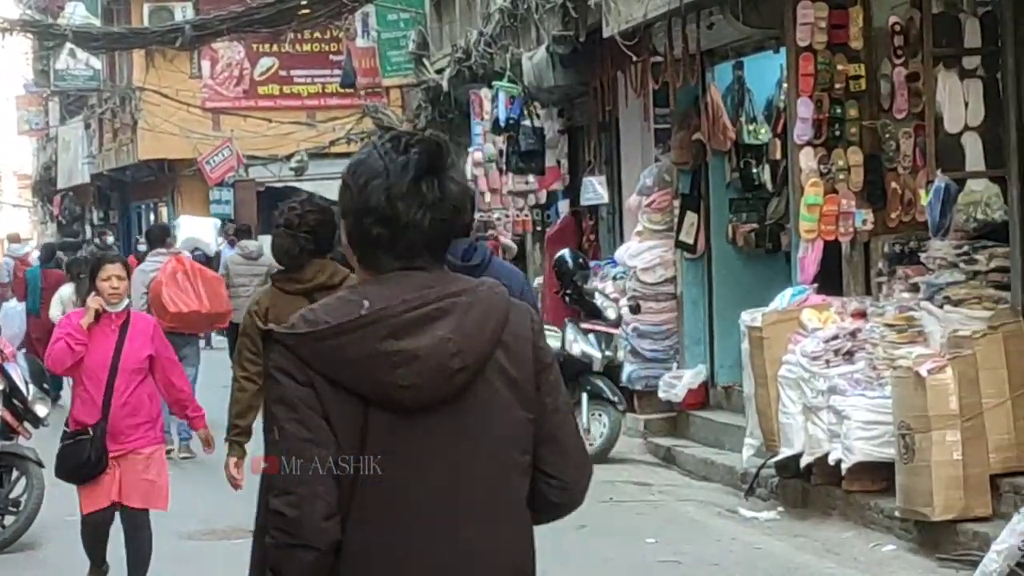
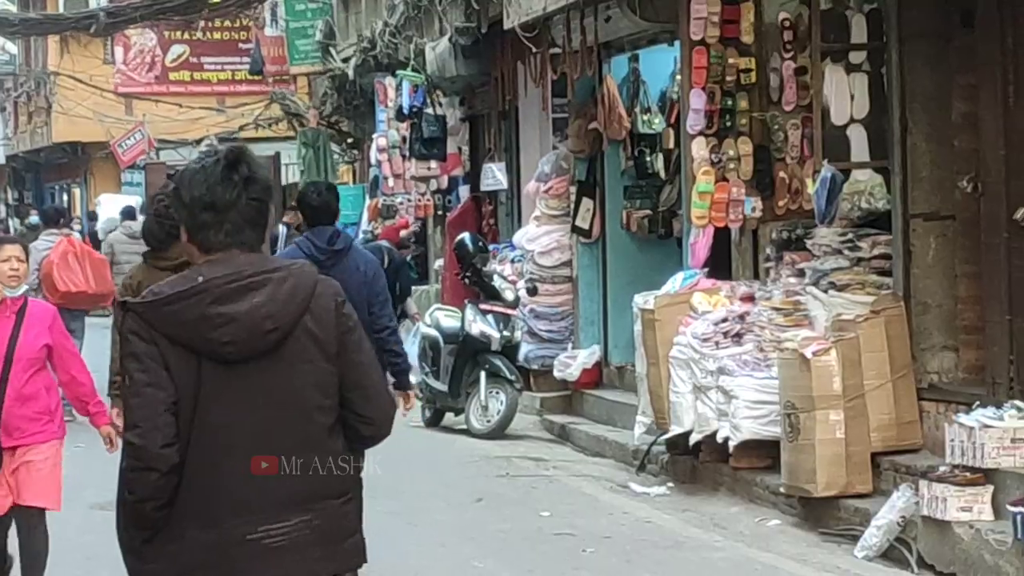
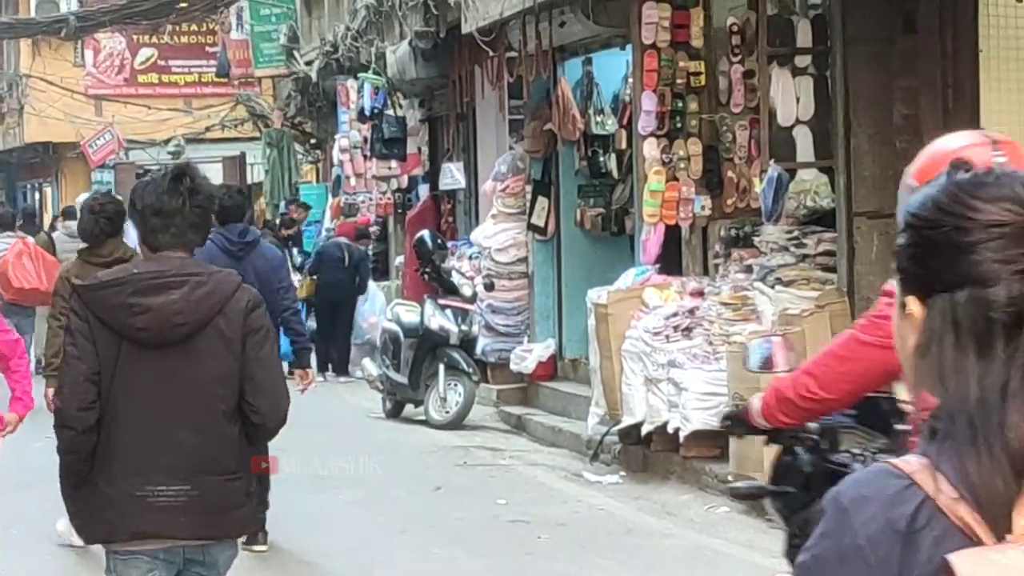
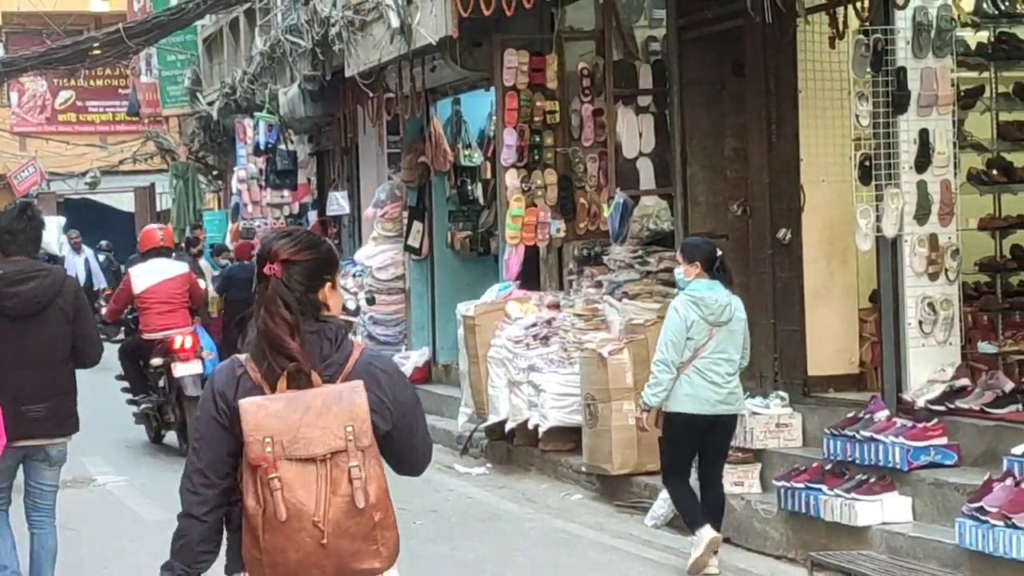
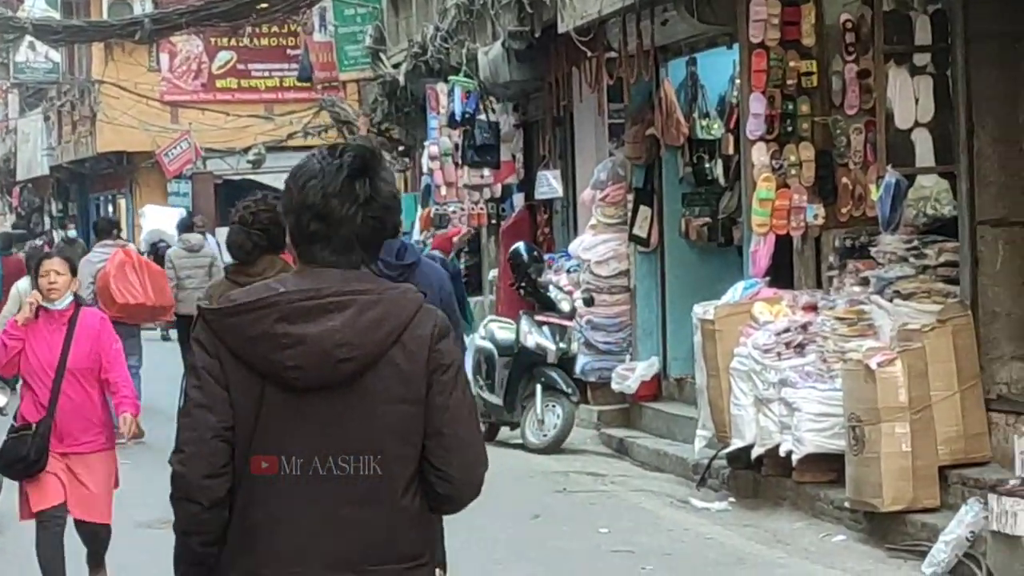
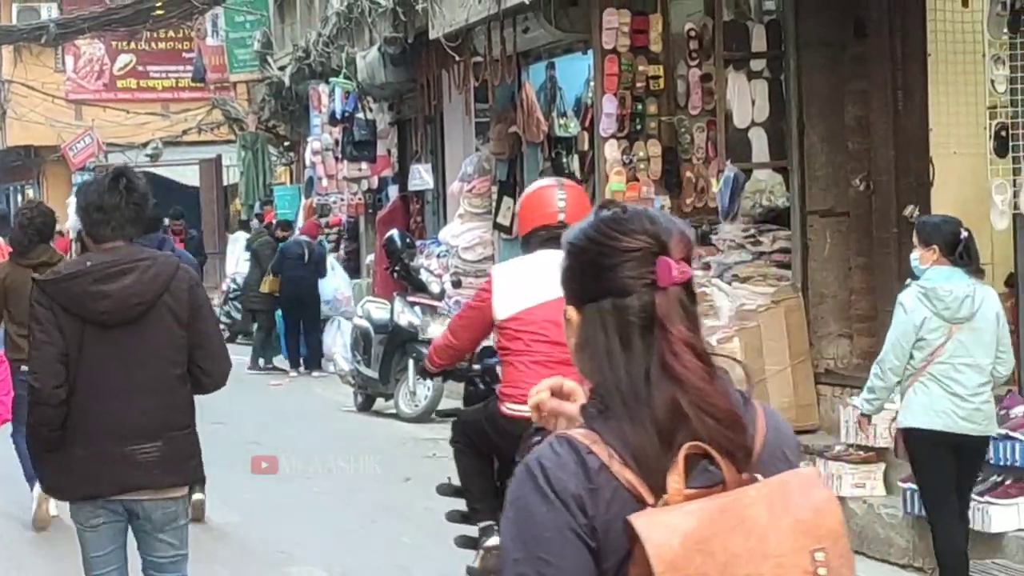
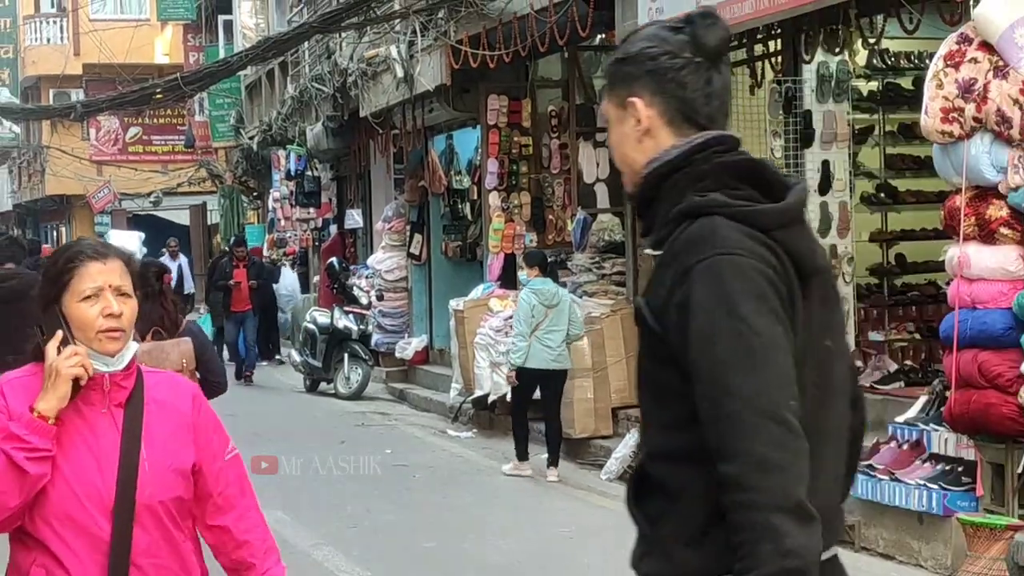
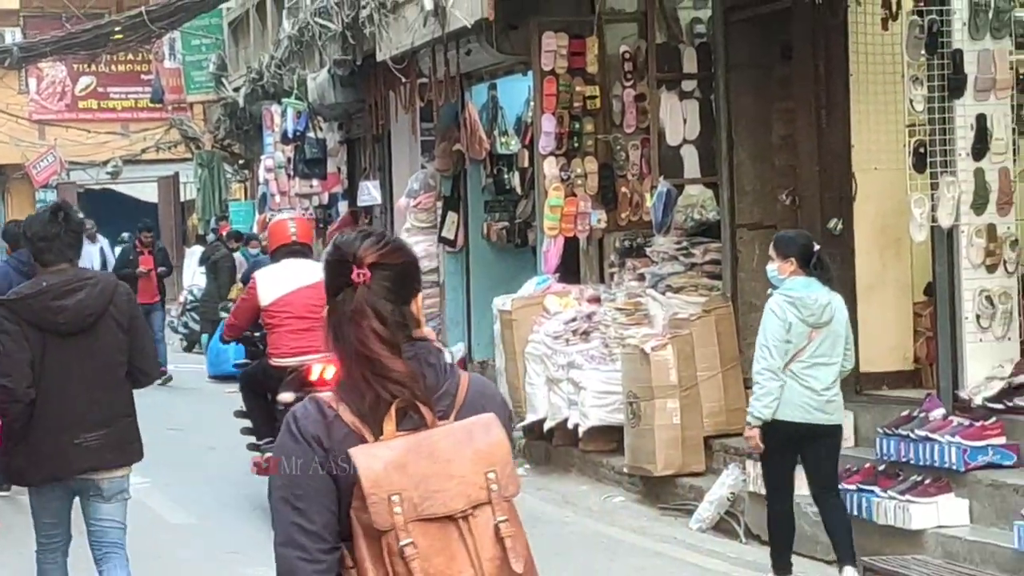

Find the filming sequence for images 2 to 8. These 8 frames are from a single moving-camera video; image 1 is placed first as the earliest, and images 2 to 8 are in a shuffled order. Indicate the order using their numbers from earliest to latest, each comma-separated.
5, 2, 3, 6, 8, 4, 7
